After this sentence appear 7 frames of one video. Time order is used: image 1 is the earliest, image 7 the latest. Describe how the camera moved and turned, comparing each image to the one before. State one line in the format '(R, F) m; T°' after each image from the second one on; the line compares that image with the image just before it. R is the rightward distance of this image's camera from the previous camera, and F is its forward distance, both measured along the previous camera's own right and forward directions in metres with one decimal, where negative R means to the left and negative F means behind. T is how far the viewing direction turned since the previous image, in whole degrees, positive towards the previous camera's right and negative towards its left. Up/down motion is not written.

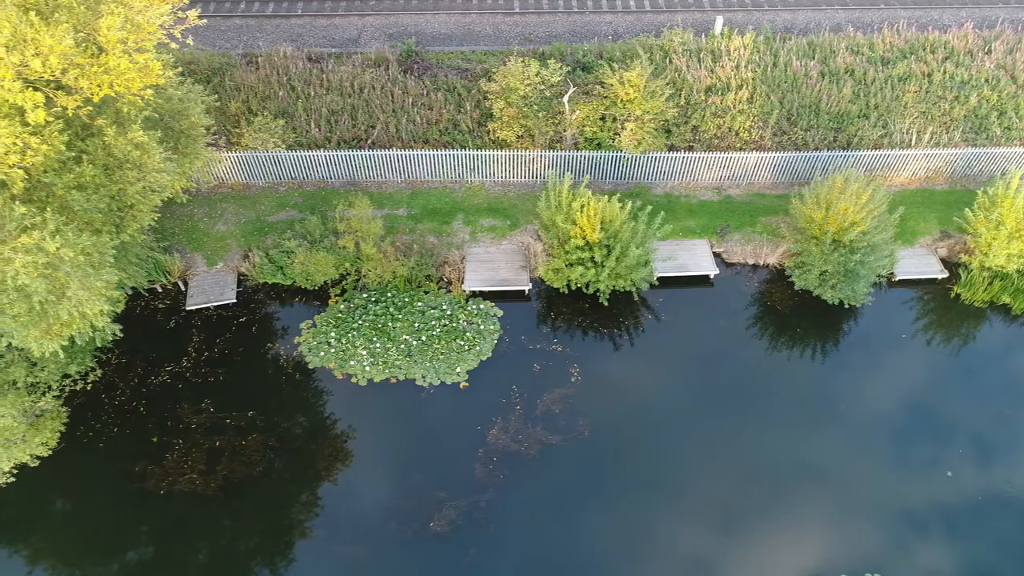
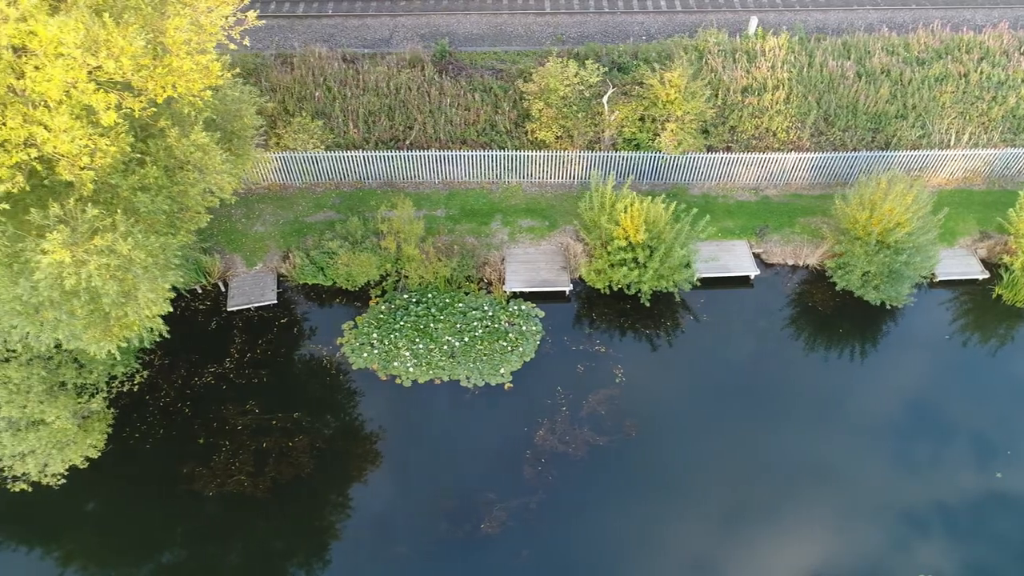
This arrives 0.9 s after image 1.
(-1.5, 0.0) m; 0°
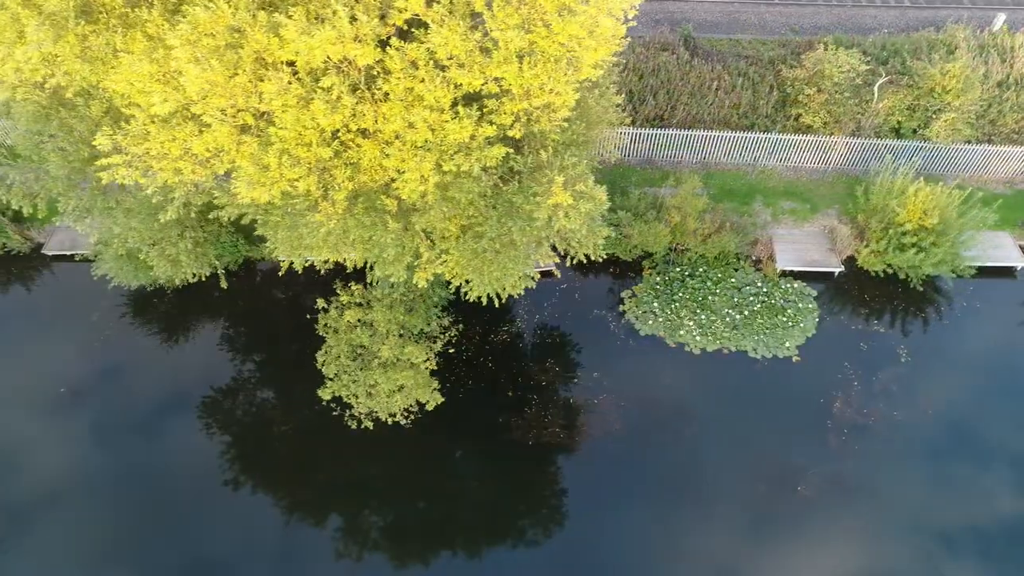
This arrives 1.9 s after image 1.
(-1.6, 0.0) m; 0°
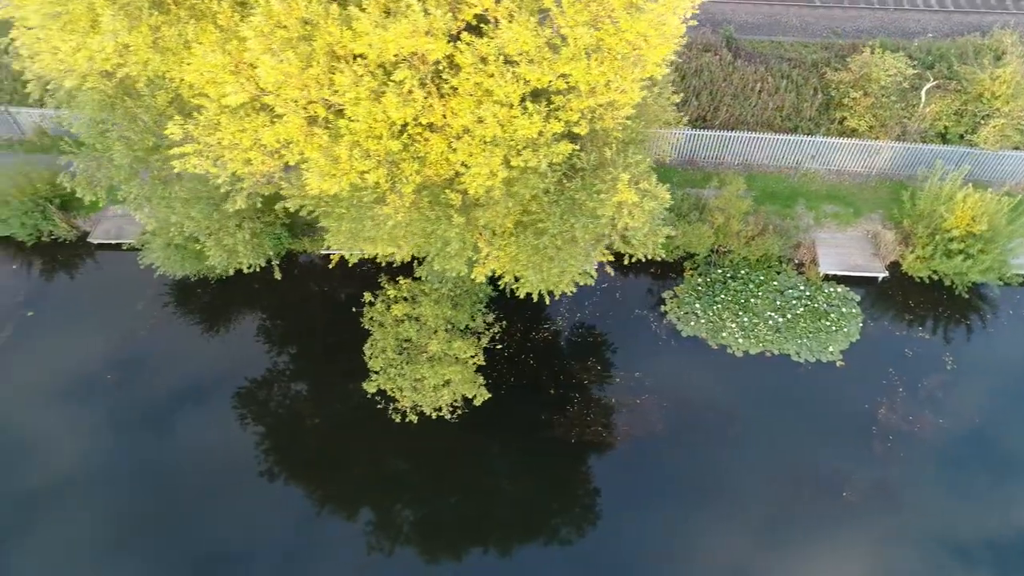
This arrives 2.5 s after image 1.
(-1.0, 0.0) m; -1°
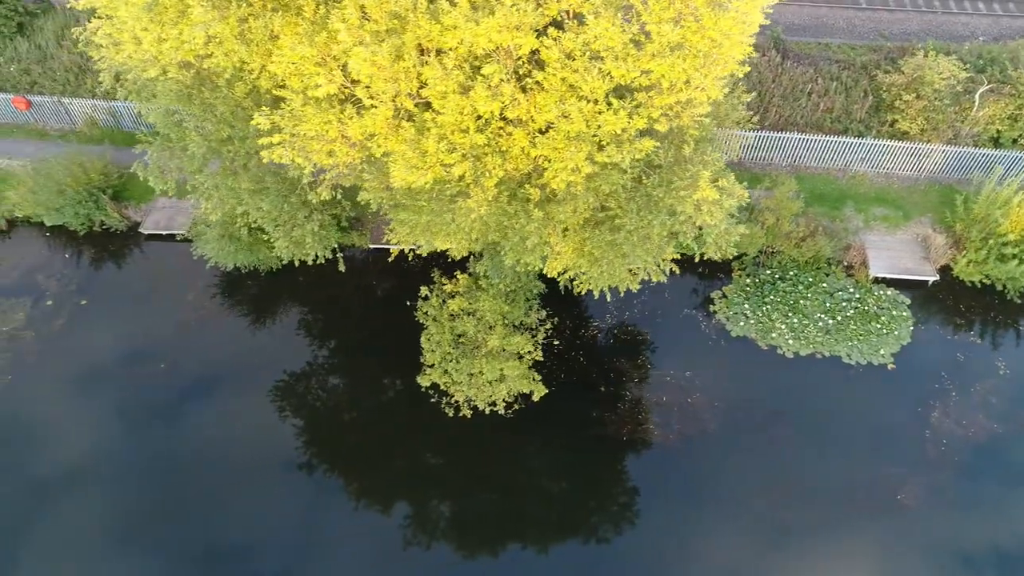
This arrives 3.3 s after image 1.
(-1.4, -0.1) m; -1°
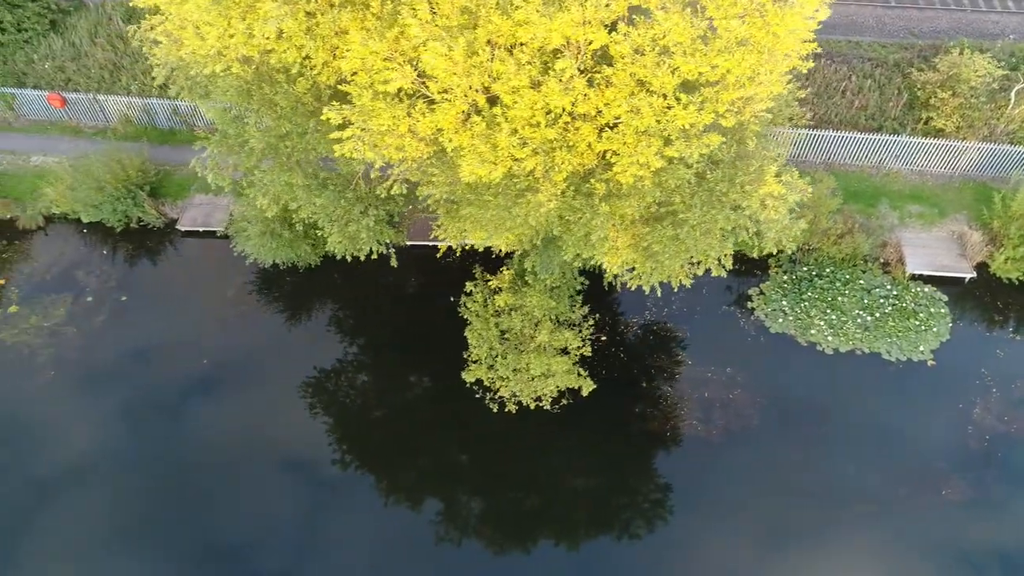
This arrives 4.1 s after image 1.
(-1.3, -0.1) m; 0°
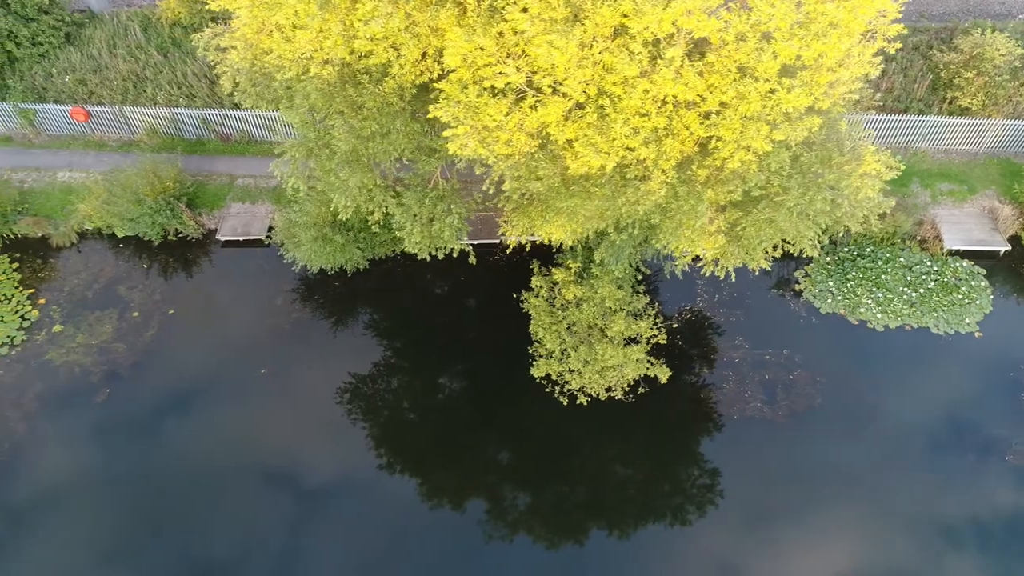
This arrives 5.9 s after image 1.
(-2.8, 0.0) m; +2°
